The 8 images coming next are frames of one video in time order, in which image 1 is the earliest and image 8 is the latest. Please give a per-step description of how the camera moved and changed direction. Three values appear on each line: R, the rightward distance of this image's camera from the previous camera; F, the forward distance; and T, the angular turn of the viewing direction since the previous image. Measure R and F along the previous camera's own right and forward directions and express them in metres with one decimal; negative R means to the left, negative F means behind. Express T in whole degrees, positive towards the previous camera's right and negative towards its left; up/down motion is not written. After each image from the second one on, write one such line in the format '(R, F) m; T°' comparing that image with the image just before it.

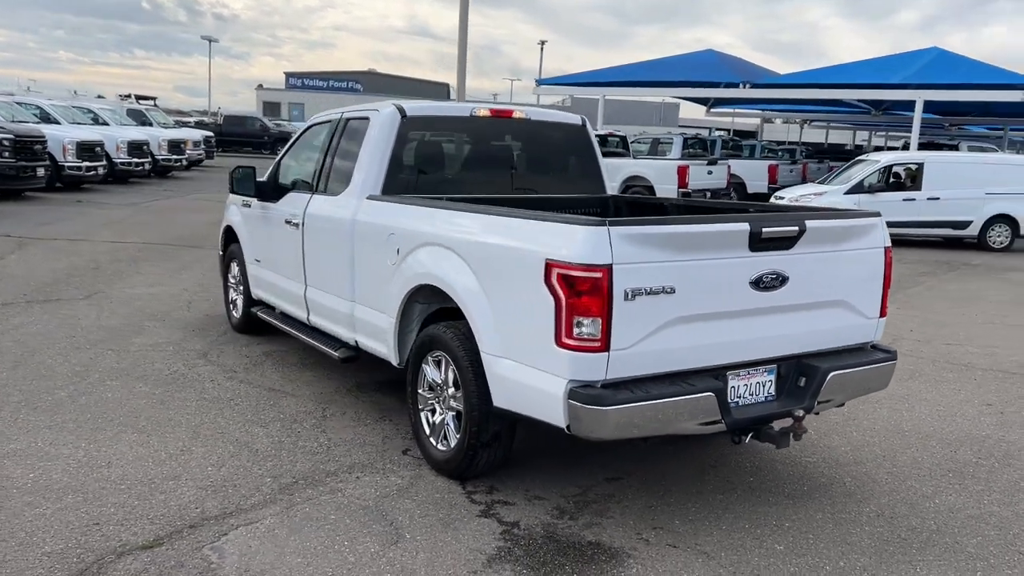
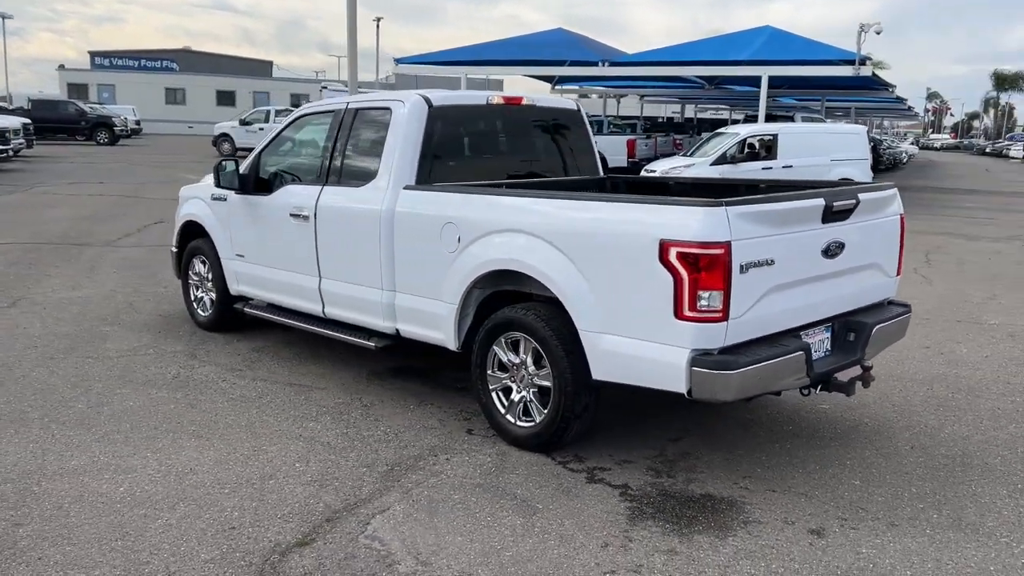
(-1.3, -0.1) m; +11°
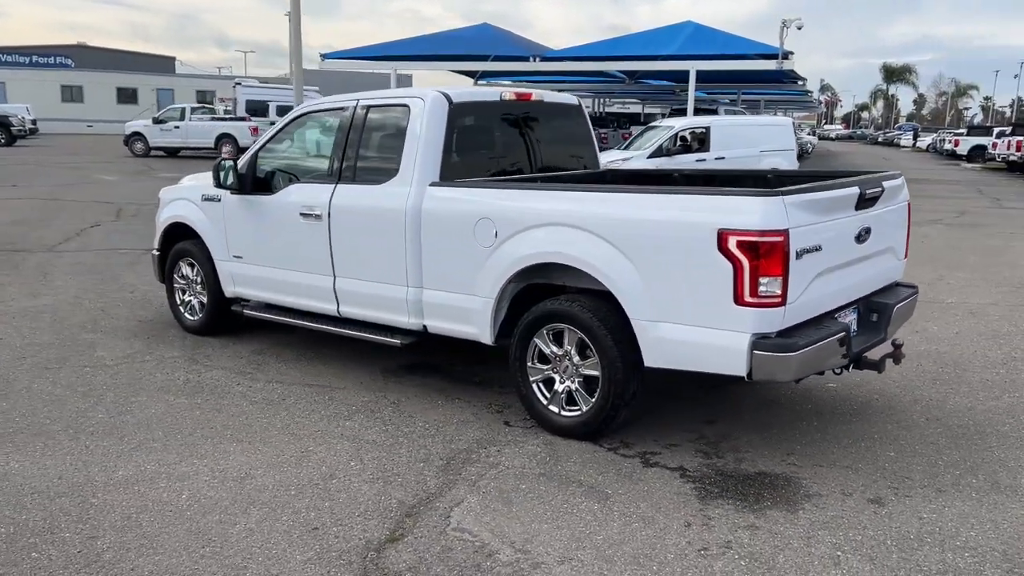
(-0.7, 0.0) m; +6°
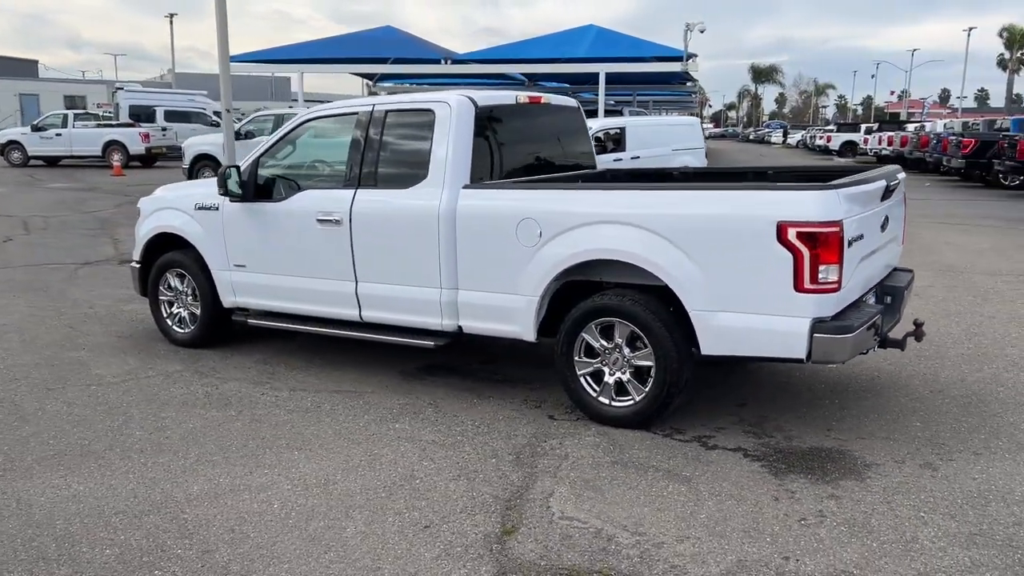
(-0.9, -0.1) m; +7°
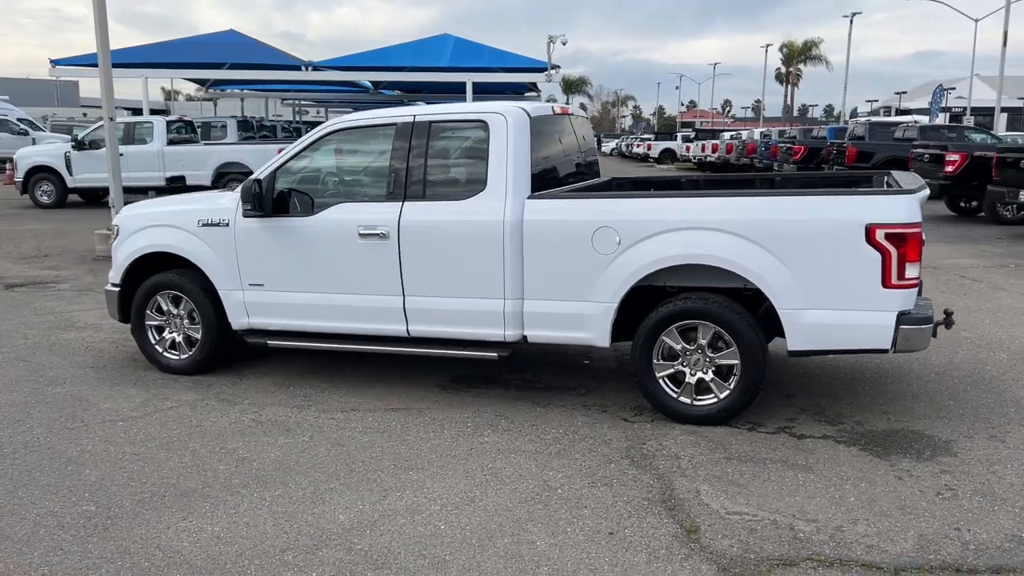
(-1.6, +0.1) m; +12°
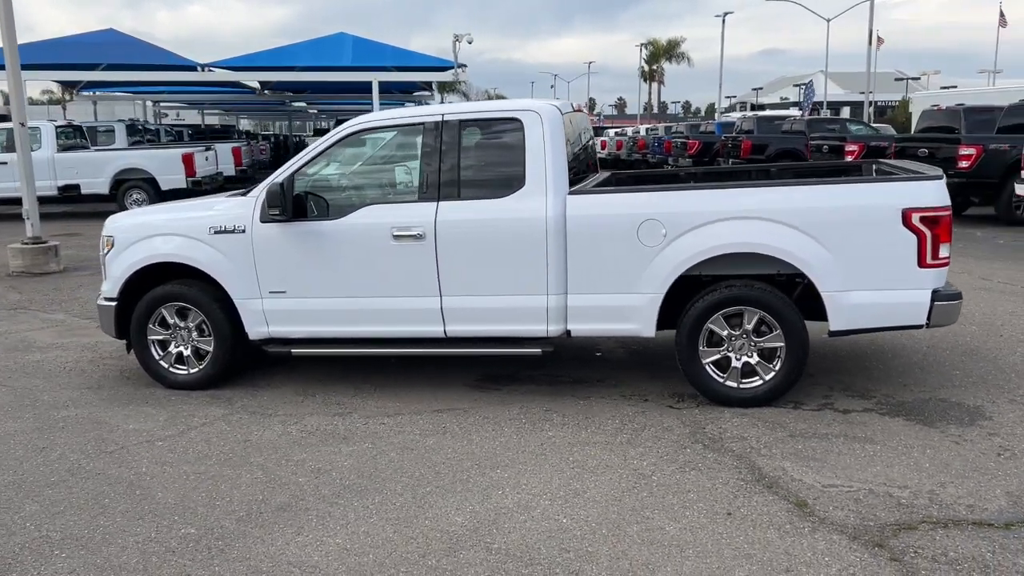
(-1.1, 0.0) m; +8°
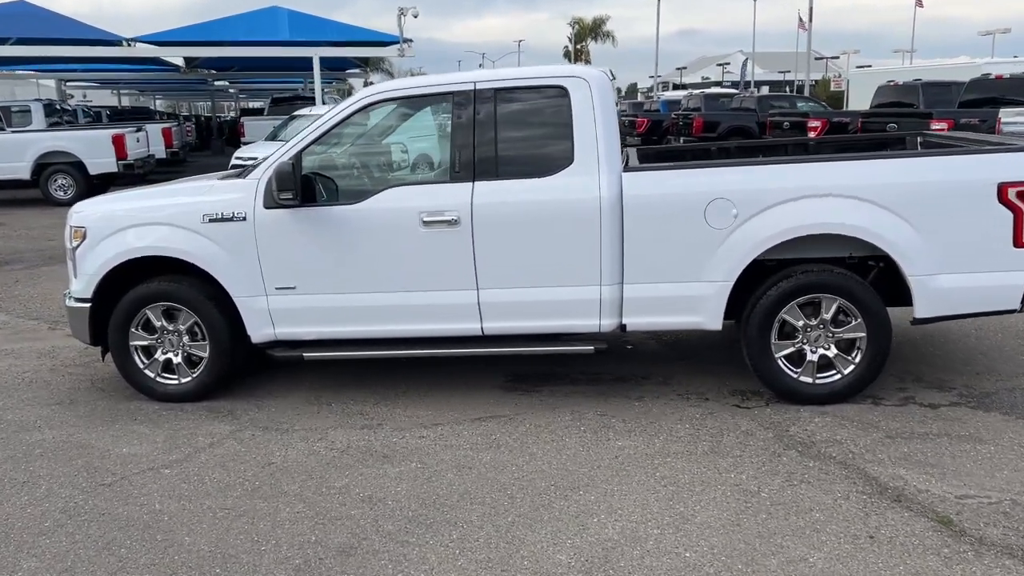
(-0.7, +0.7) m; +5°
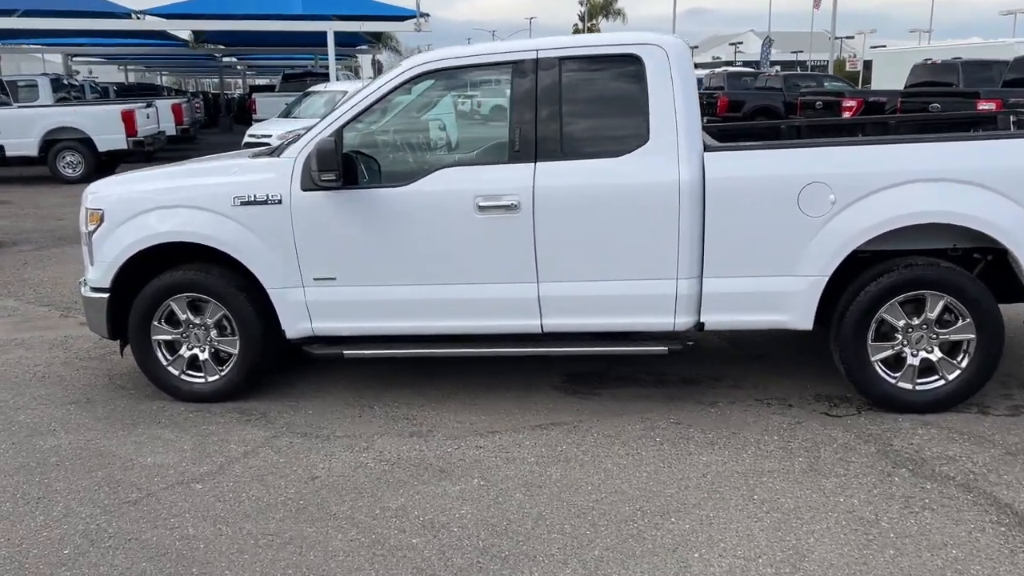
(-0.3, +0.5) m; 0°
